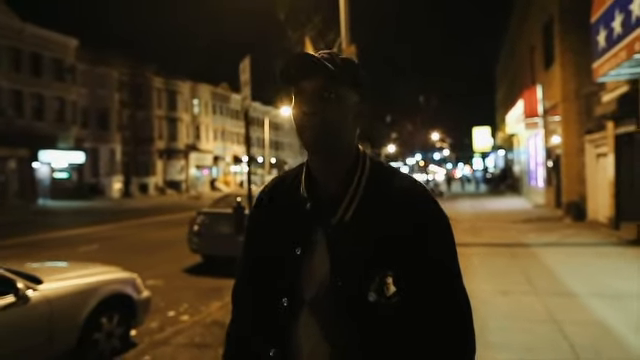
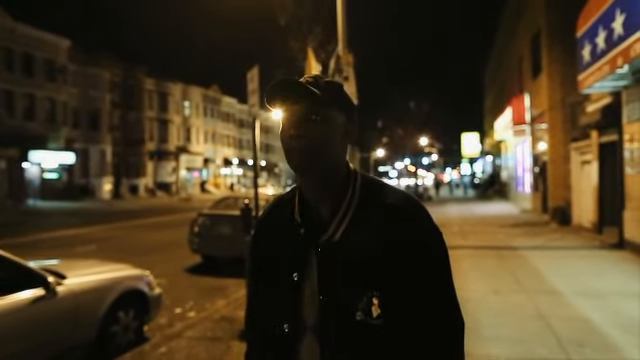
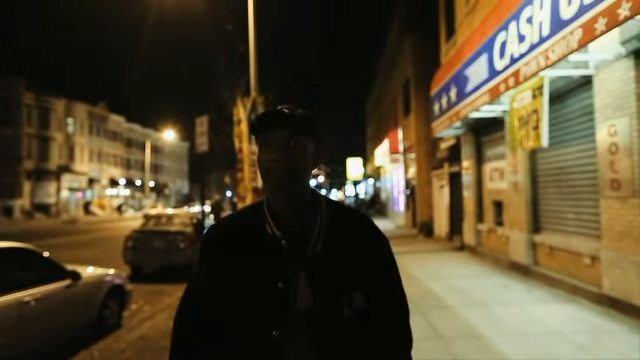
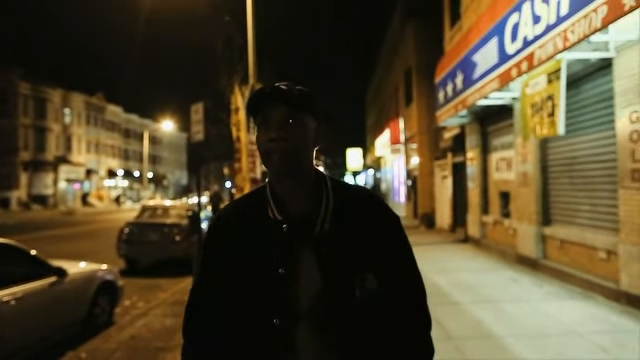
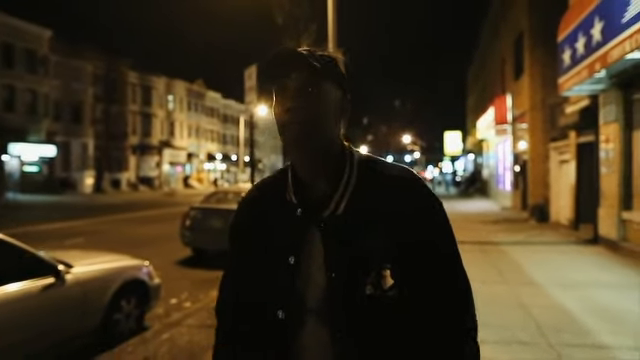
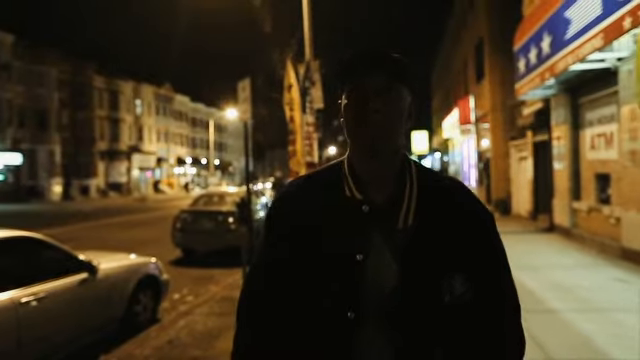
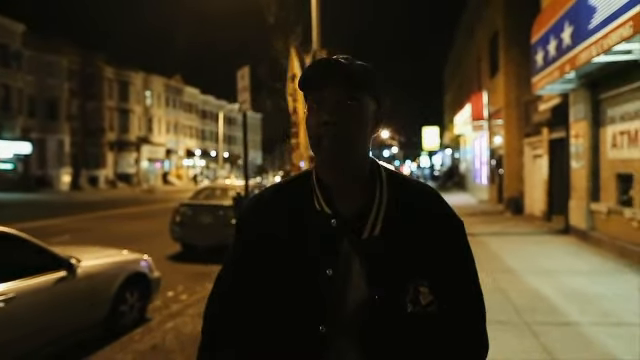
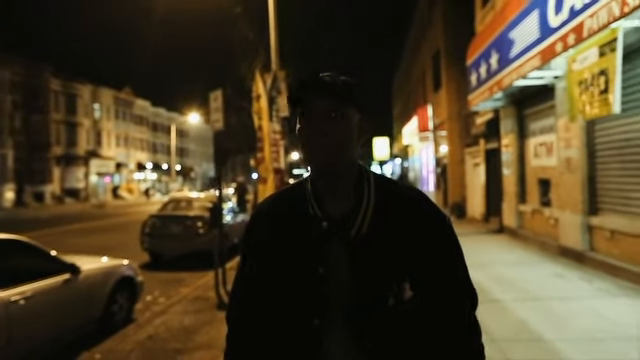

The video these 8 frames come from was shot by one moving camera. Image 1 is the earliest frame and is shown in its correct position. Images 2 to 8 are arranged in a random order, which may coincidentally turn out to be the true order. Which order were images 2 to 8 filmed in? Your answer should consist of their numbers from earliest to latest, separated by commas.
2, 5, 7, 6, 8, 4, 3
